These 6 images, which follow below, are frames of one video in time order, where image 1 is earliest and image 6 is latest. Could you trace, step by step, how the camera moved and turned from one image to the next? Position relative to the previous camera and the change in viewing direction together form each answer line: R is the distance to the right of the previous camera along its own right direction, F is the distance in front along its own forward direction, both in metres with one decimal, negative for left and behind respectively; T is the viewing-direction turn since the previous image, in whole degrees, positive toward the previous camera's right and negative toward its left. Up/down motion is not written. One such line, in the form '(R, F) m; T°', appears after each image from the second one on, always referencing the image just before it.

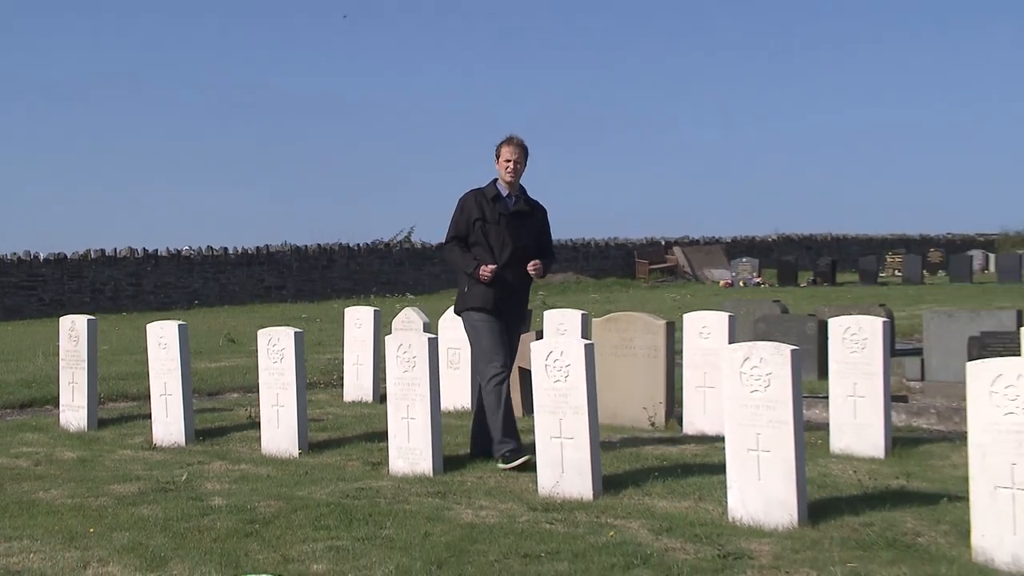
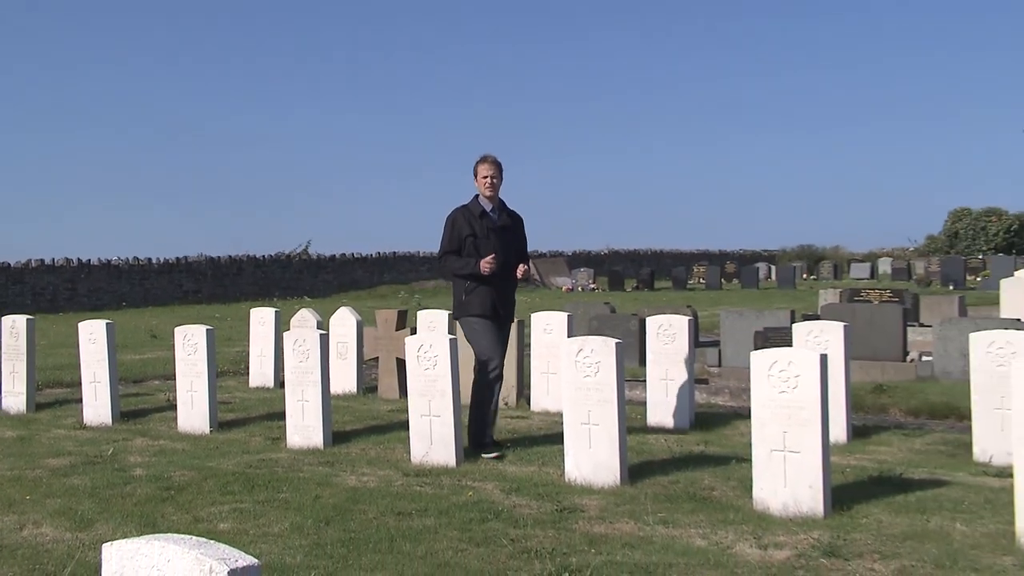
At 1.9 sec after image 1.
(0.0, -1.3) m; +7°
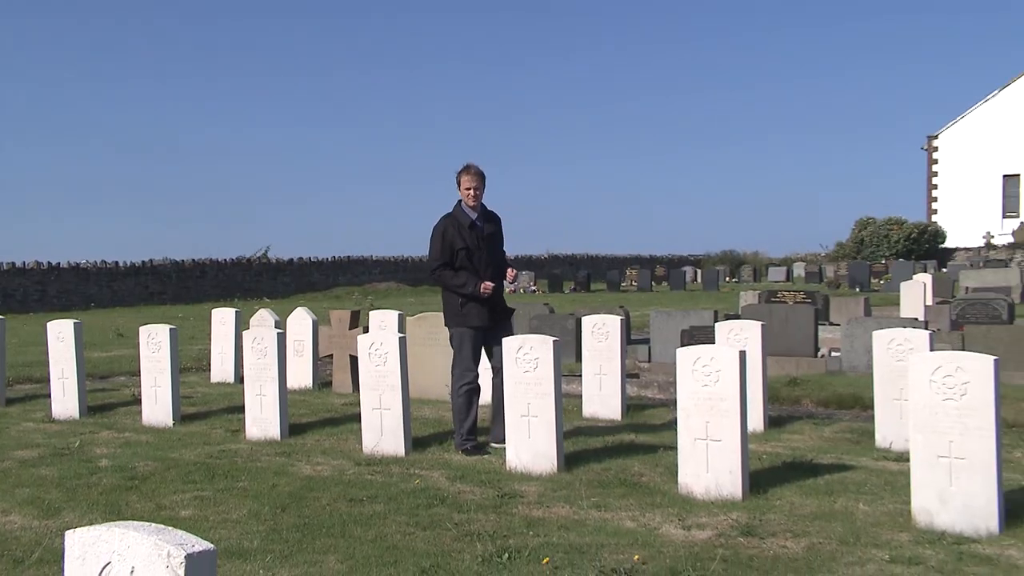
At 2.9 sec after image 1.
(0.0, -0.6) m; +3°
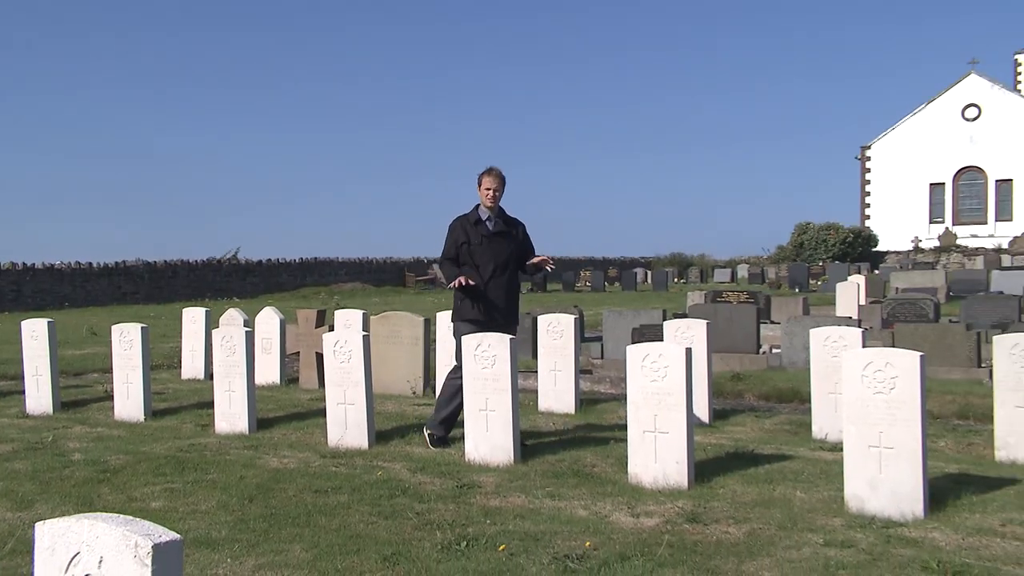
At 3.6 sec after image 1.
(0.0, -0.4) m; +3°
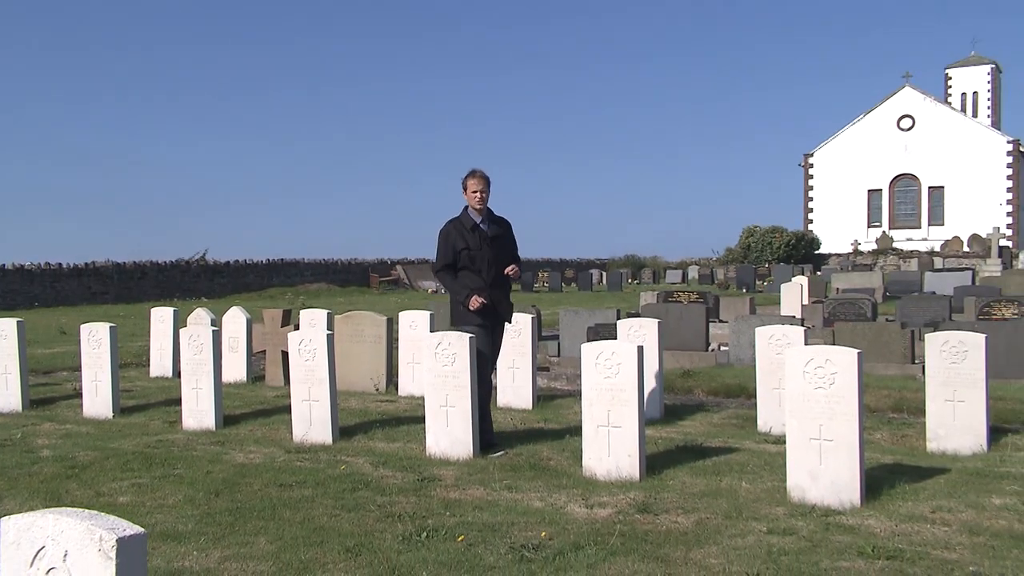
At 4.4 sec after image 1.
(-0.1, -0.3) m; +3°
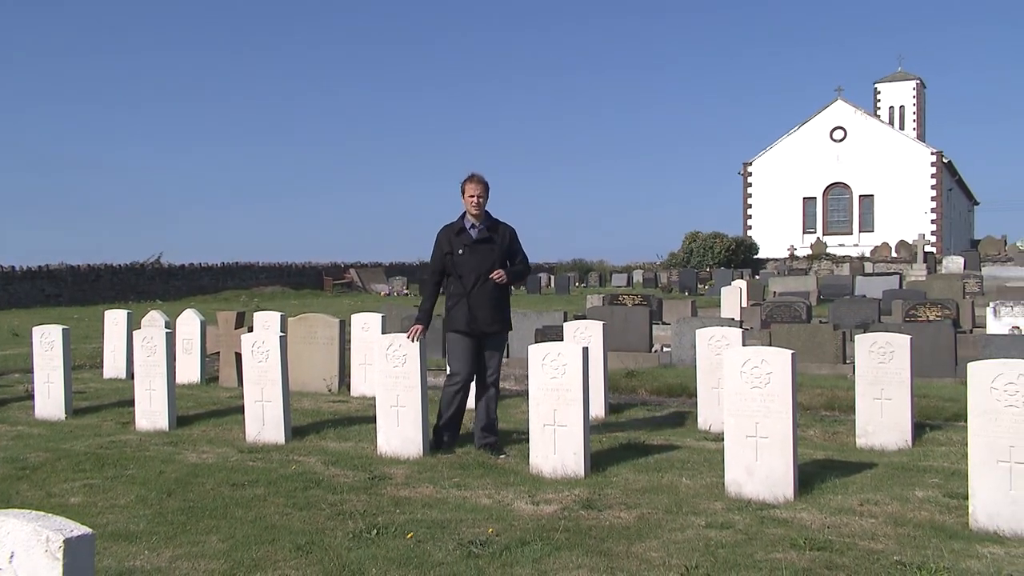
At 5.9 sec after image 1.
(-0.1, -0.2) m; +3°
